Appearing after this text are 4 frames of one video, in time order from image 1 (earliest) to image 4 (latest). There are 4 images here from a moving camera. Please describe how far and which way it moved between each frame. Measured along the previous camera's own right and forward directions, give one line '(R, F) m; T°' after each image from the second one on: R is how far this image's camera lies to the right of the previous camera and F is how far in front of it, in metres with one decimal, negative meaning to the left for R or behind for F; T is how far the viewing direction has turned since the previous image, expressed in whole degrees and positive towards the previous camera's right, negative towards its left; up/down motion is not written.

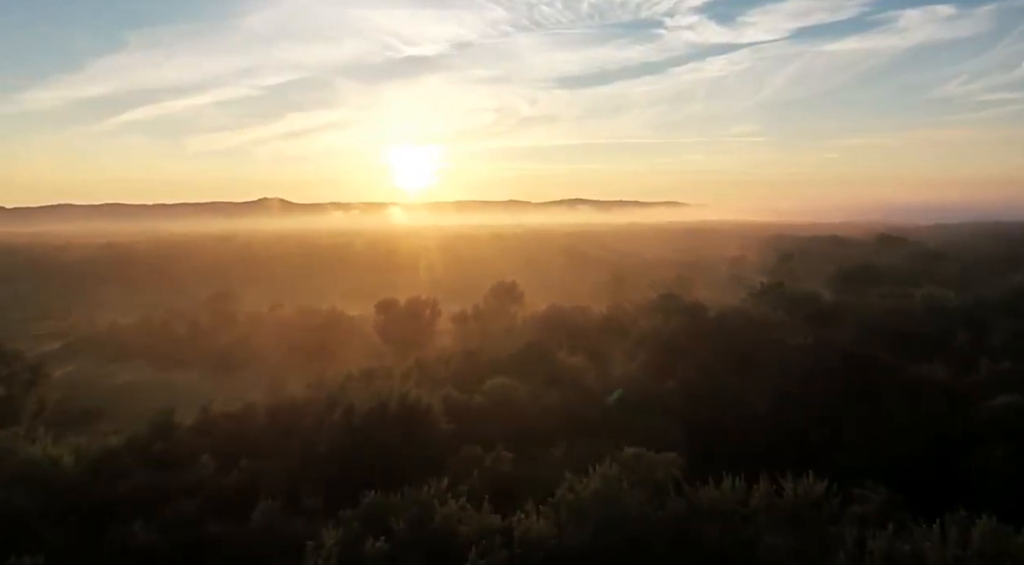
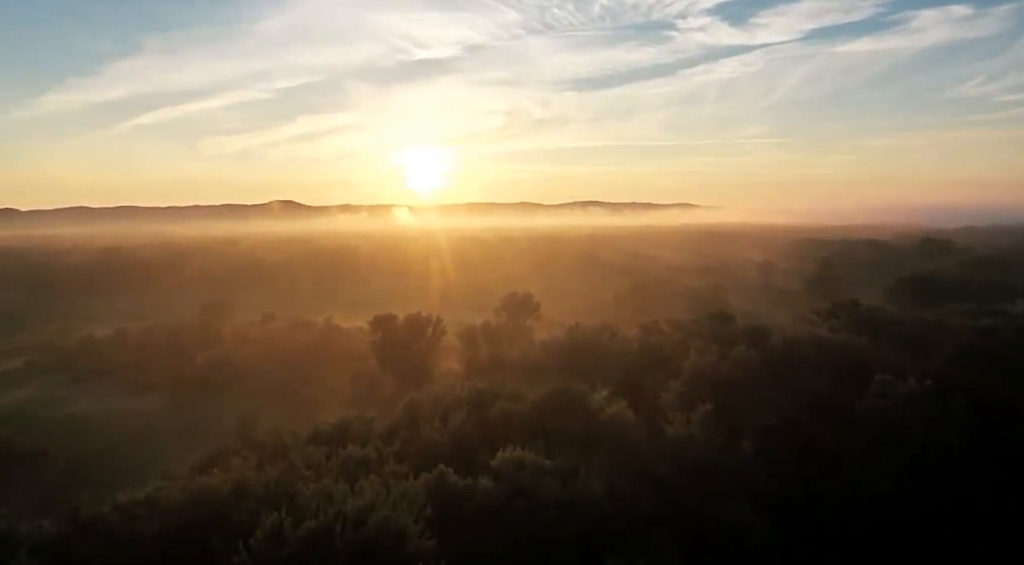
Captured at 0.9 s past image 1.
(-0.2, +6.1) m; -1°
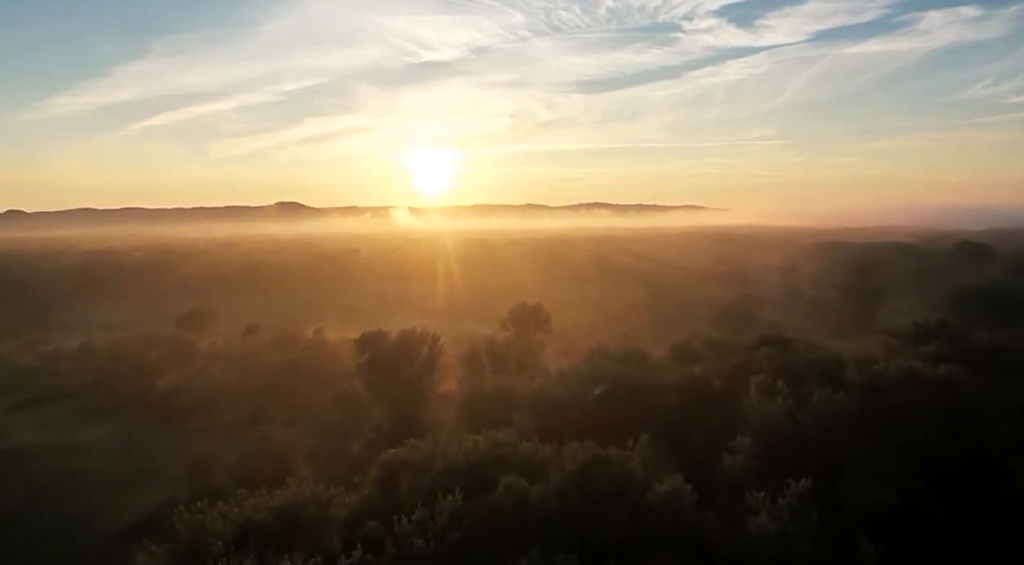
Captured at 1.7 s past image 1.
(-0.2, +5.3) m; 0°
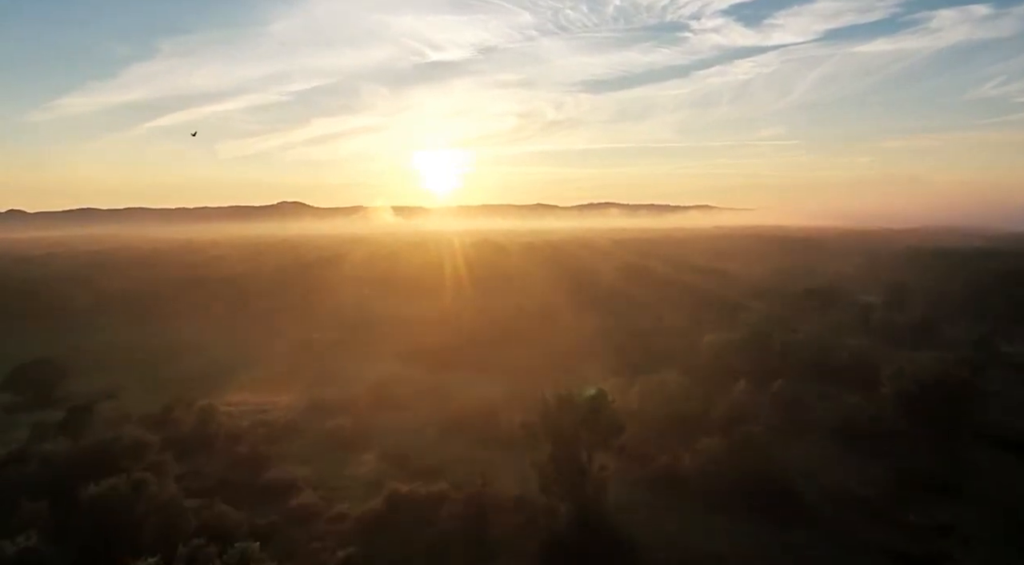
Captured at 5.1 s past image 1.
(-0.8, +23.3) m; -1°
